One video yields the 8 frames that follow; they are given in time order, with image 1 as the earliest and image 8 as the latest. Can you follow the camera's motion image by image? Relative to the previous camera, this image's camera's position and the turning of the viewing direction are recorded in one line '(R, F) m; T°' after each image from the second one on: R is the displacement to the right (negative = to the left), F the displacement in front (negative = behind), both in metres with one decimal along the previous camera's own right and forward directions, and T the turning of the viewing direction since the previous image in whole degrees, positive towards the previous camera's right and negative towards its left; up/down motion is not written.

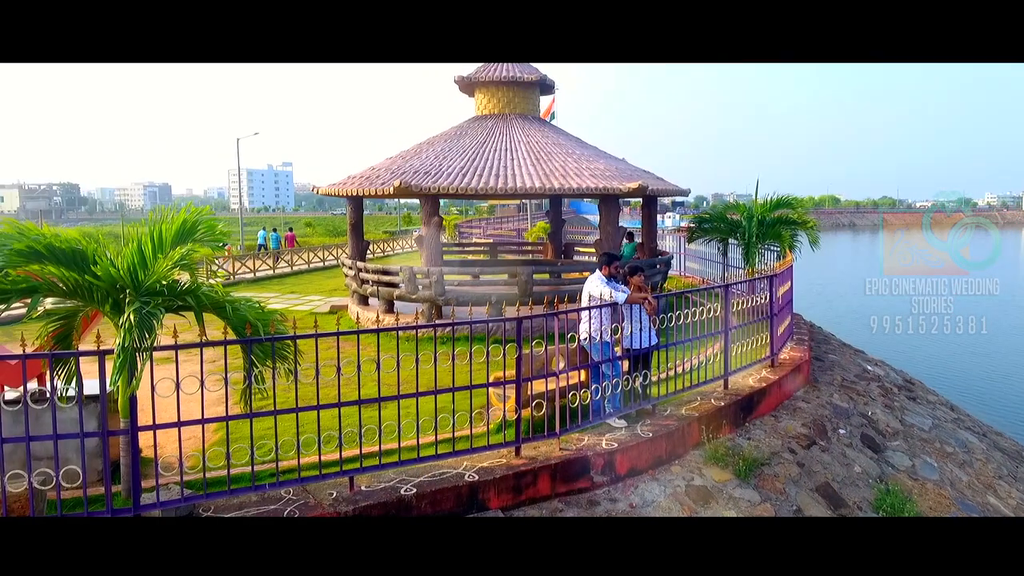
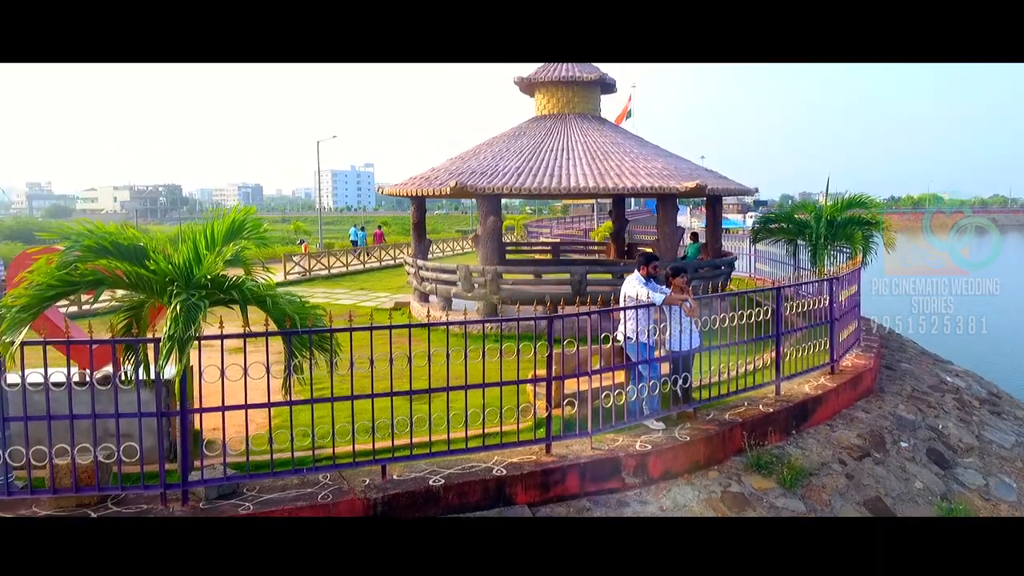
(+0.4, -0.1) m; -7°
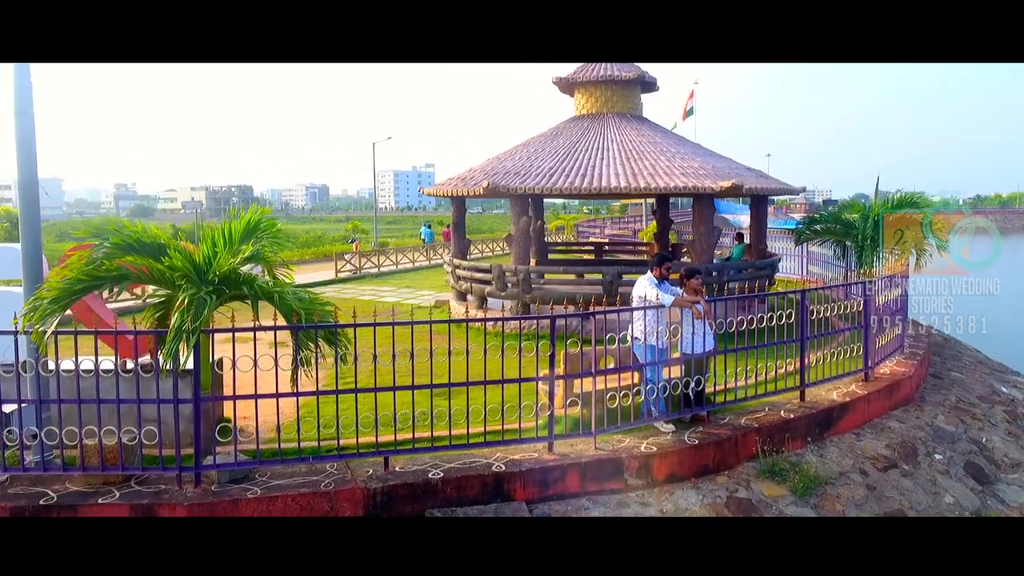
(+0.5, -0.1) m; -6°
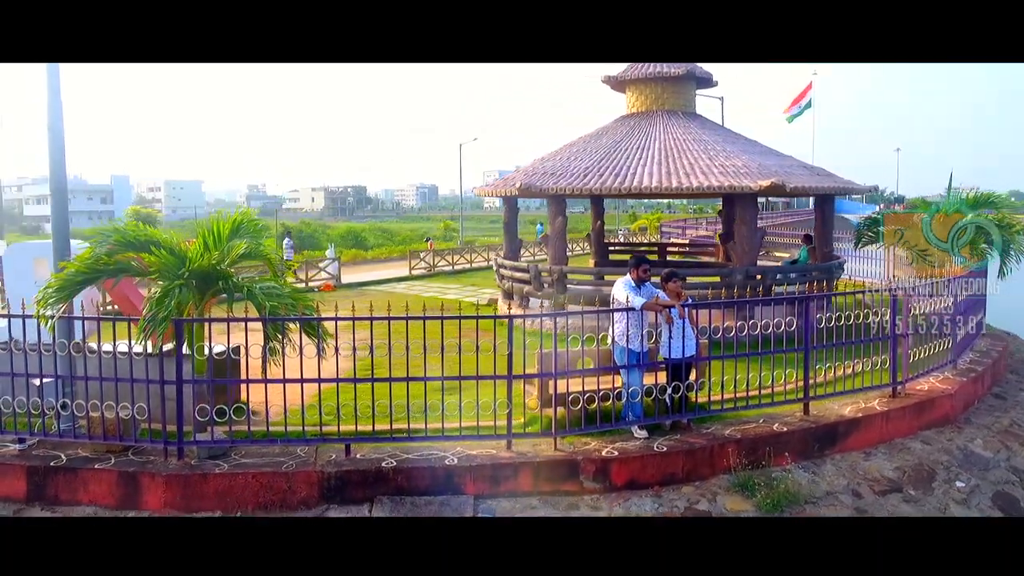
(+1.3, 0.0) m; -11°
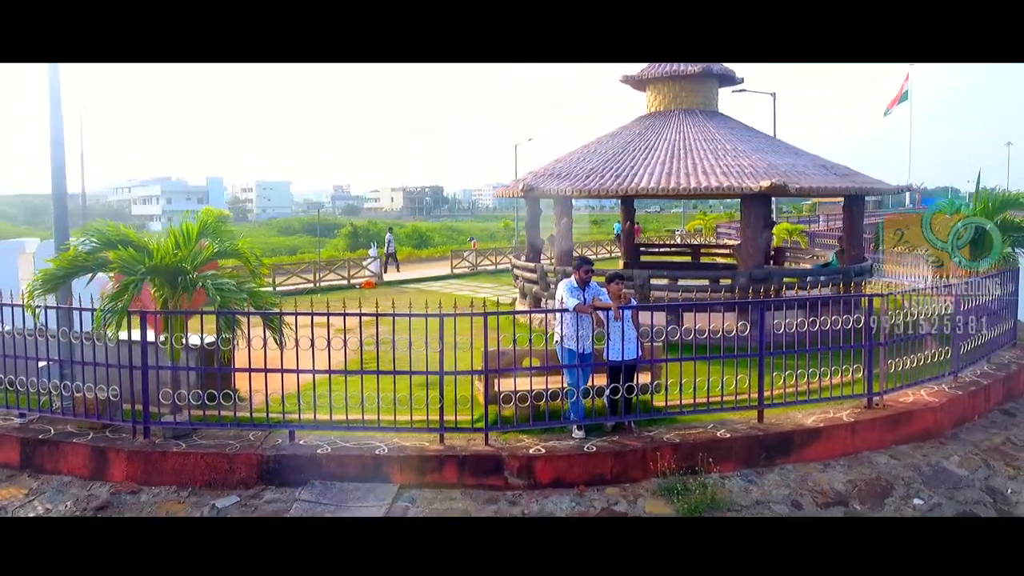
(+1.3, -0.1) m; -9°
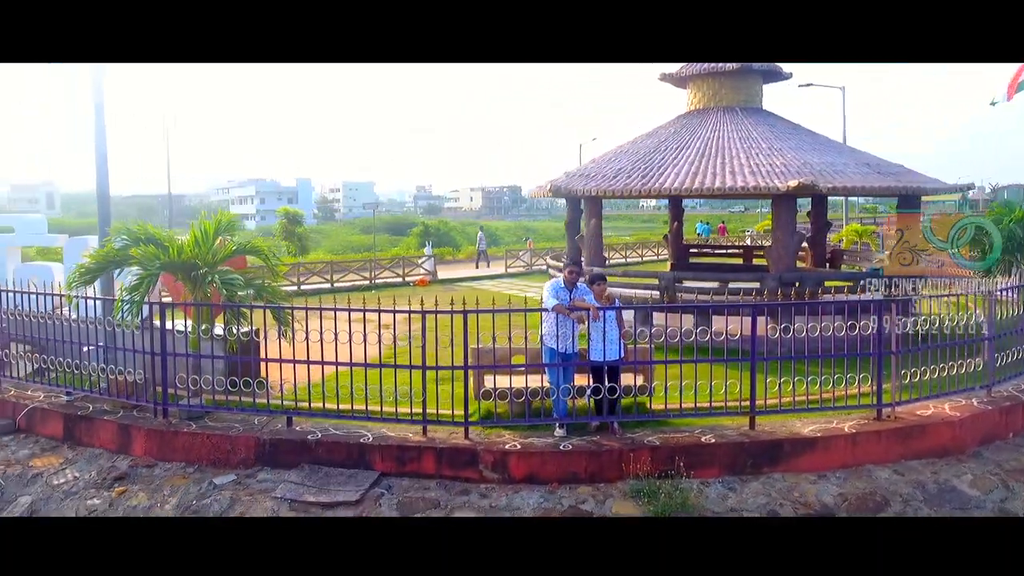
(+0.9, 0.0) m; -8°
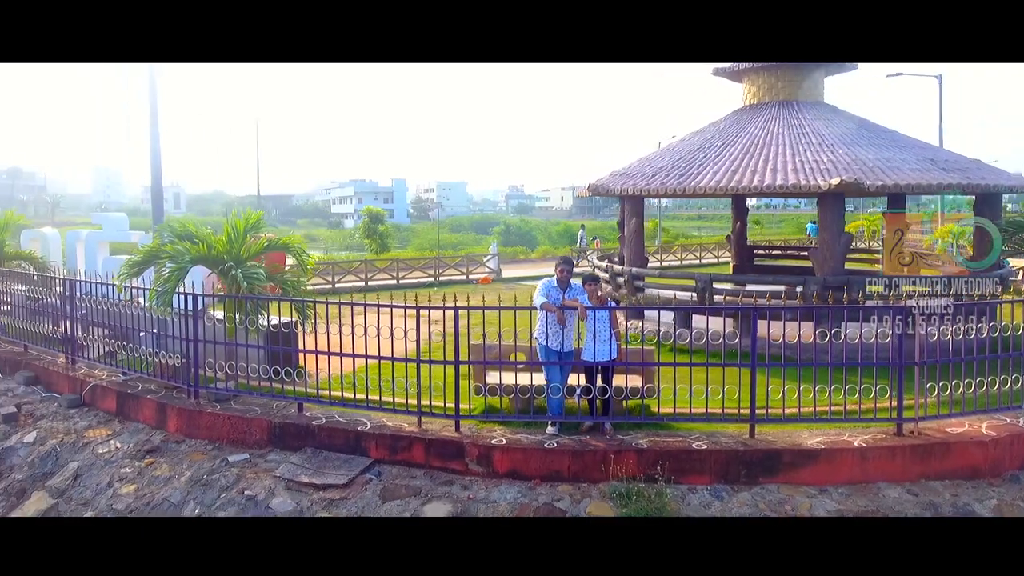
(+1.0, 0.0) m; -9°
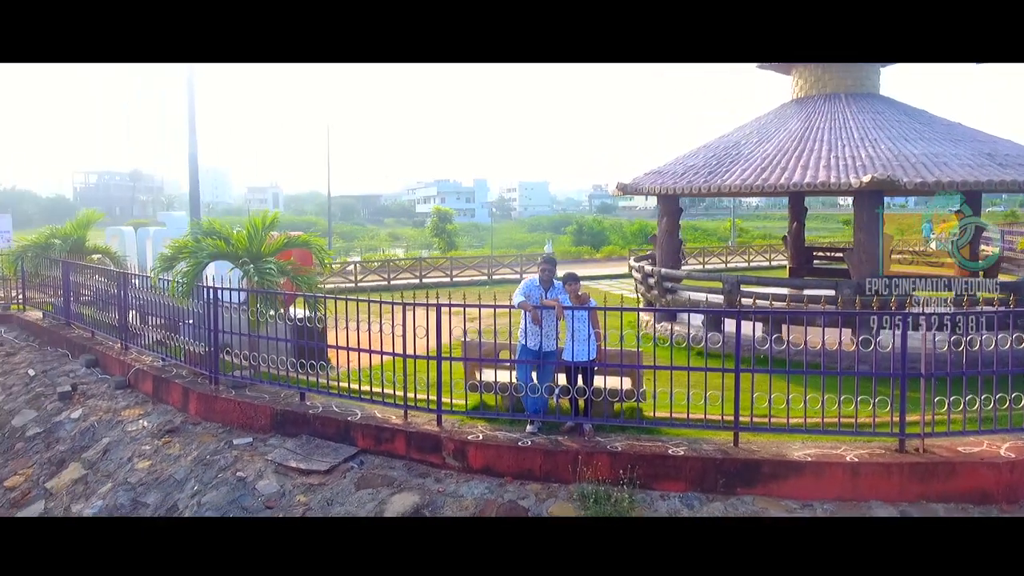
(+1.0, +0.1) m; -9°
